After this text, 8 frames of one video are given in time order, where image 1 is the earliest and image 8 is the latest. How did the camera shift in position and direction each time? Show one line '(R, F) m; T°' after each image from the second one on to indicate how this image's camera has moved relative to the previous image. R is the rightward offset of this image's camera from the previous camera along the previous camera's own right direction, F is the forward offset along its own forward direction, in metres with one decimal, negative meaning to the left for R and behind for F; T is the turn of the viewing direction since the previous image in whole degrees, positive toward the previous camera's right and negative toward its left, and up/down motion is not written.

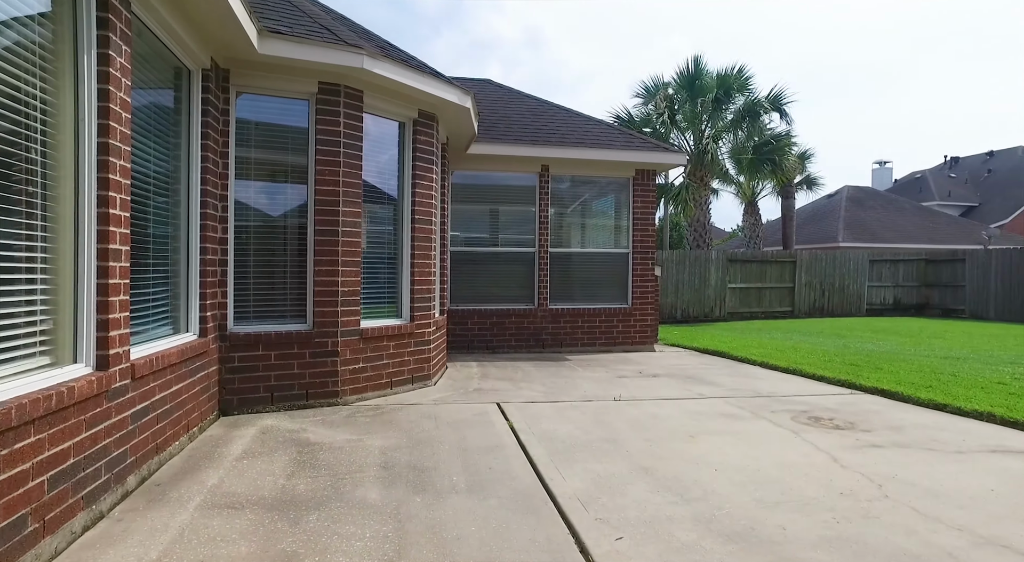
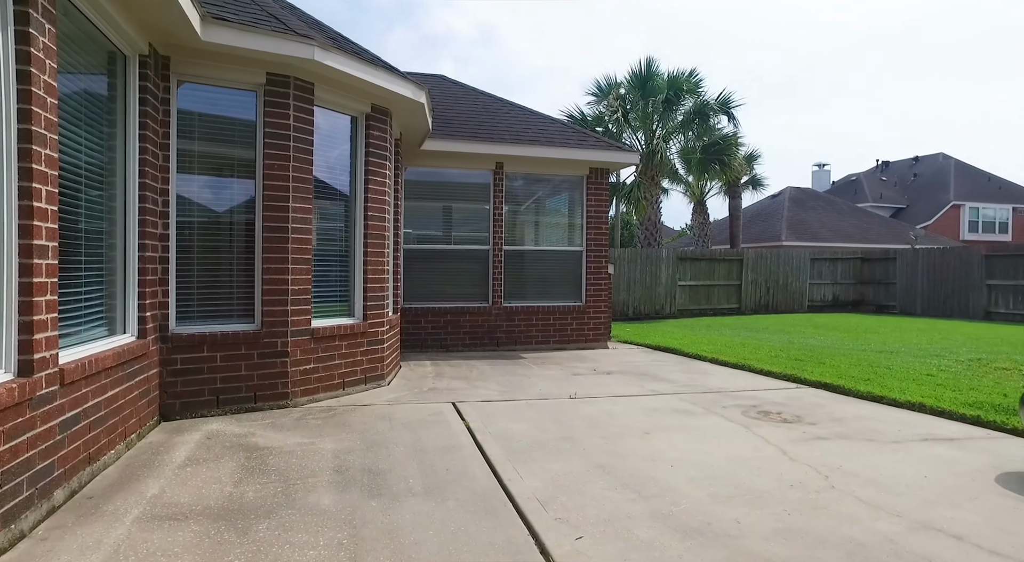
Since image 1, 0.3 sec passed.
(0.0, 0.0) m; +4°
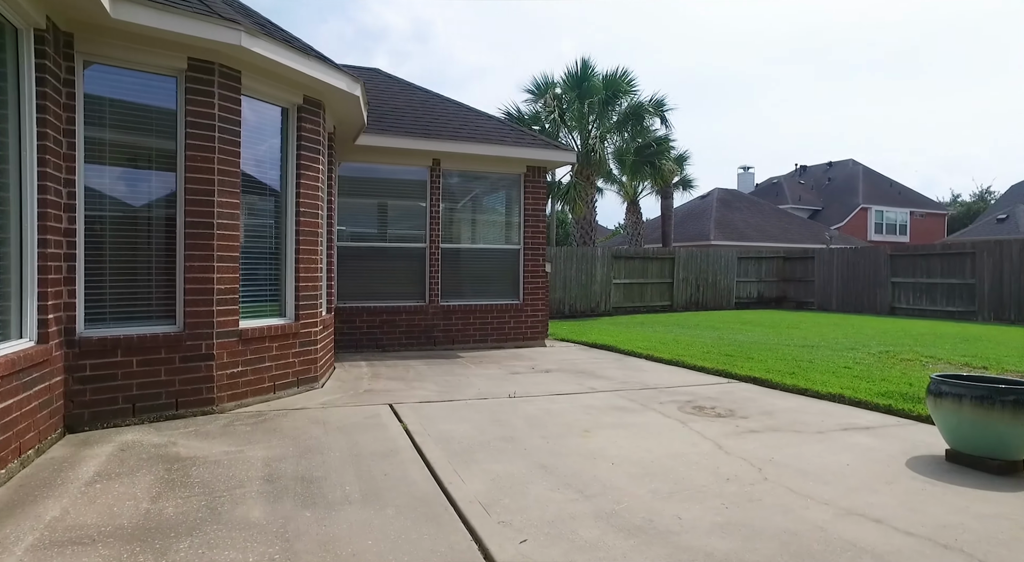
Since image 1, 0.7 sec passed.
(0.0, +0.1) m; +6°
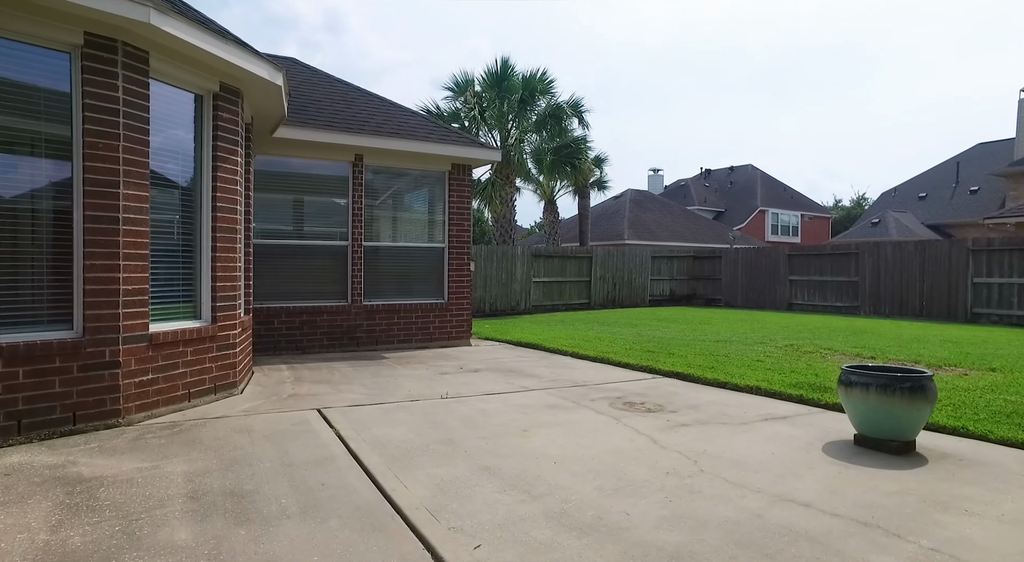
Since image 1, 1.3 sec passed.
(-0.2, +0.1) m; +8°
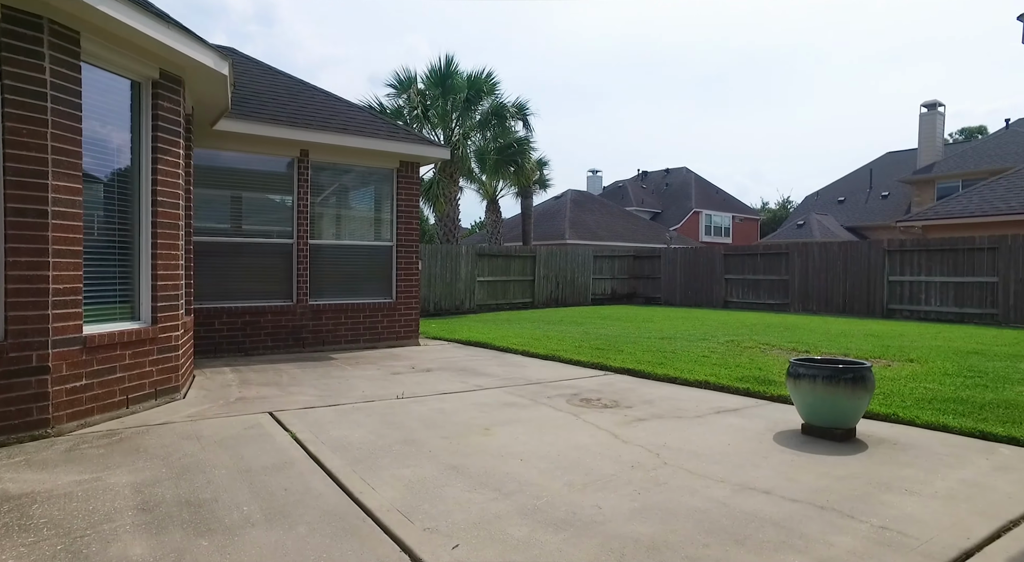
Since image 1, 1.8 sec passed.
(-0.2, 0.0) m; +6°
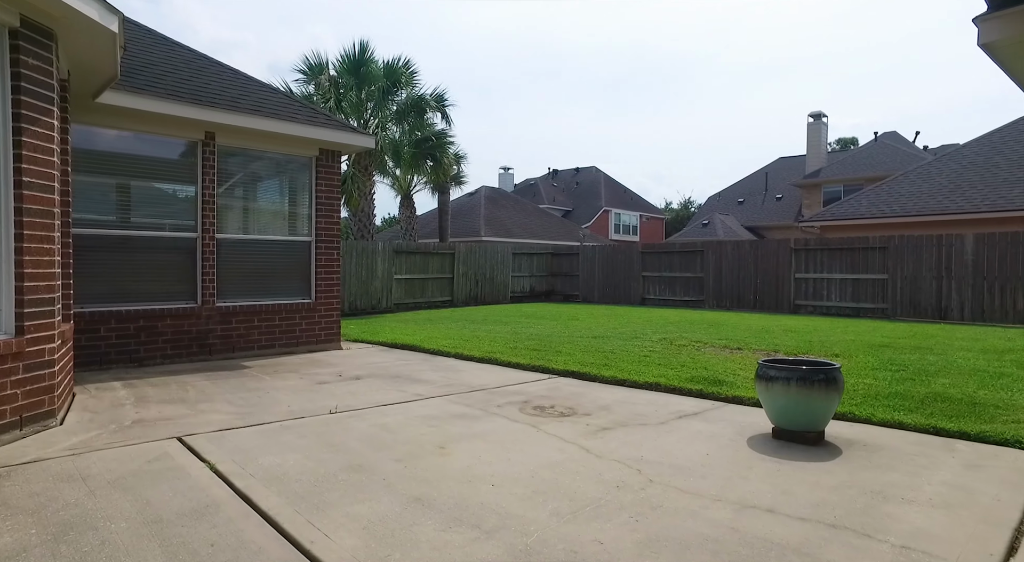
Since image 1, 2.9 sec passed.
(-0.3, +0.5) m; +9°
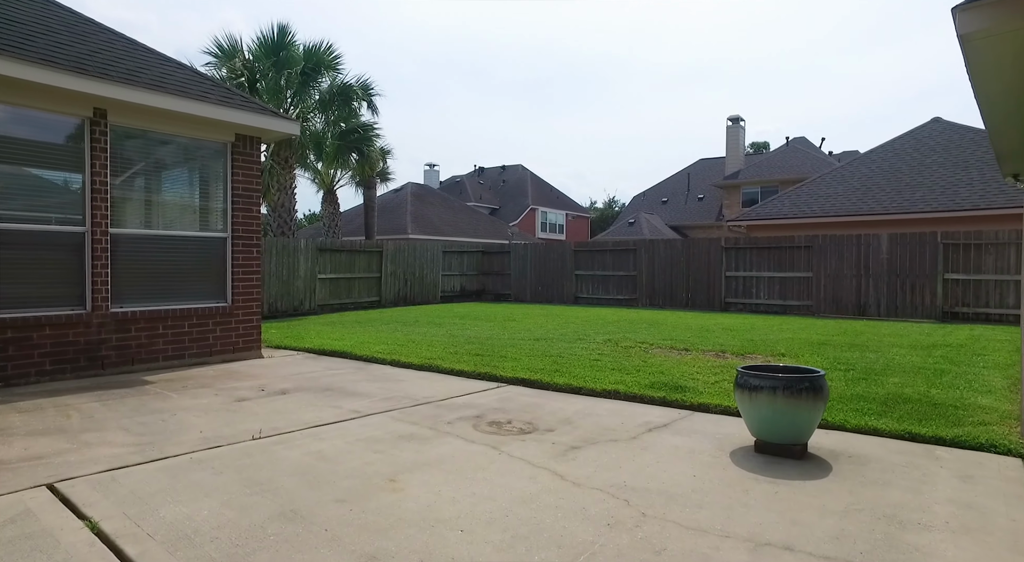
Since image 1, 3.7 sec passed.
(-0.2, +0.6) m; +7°
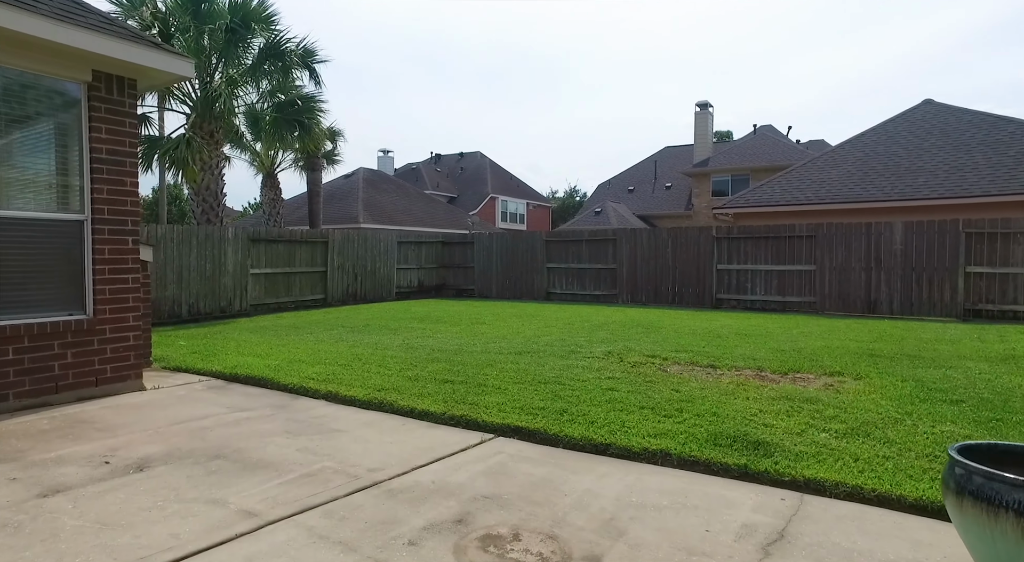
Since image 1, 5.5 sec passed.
(-0.2, +2.1) m; +4°
